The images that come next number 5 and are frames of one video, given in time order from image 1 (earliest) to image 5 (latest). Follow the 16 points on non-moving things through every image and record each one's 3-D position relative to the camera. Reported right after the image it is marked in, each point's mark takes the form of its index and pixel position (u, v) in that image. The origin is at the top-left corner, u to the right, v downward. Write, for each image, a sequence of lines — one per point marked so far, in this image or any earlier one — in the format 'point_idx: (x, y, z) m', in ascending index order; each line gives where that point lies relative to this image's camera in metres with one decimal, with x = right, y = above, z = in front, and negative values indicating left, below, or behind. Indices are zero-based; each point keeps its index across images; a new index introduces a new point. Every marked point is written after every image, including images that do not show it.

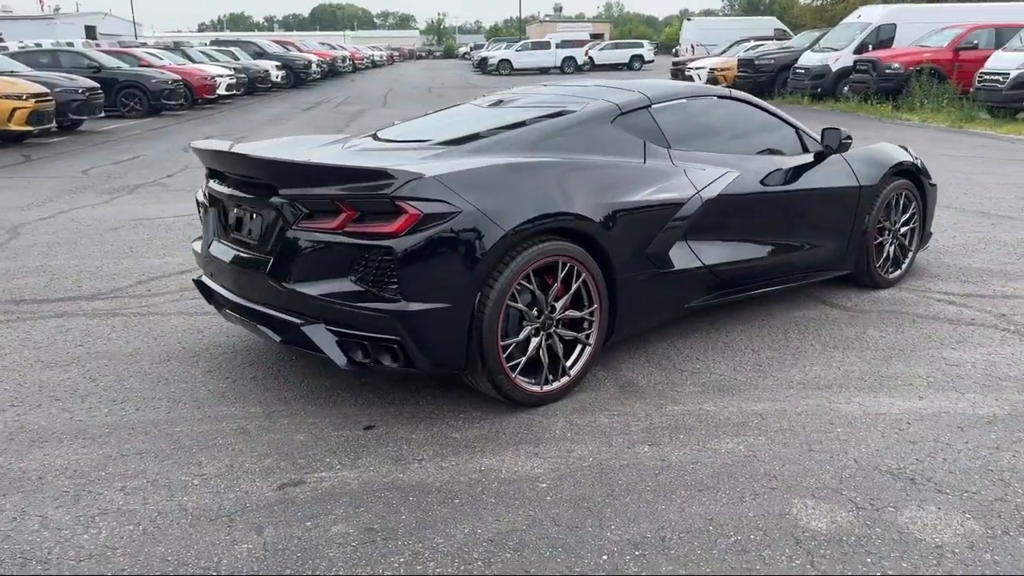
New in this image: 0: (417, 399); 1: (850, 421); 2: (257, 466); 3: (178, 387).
0: (-0.5, -0.6, +4.5) m
1: (+1.6, -0.6, +4.2) m
2: (-1.1, -0.8, +3.8) m
3: (-1.8, -0.5, +4.7) m
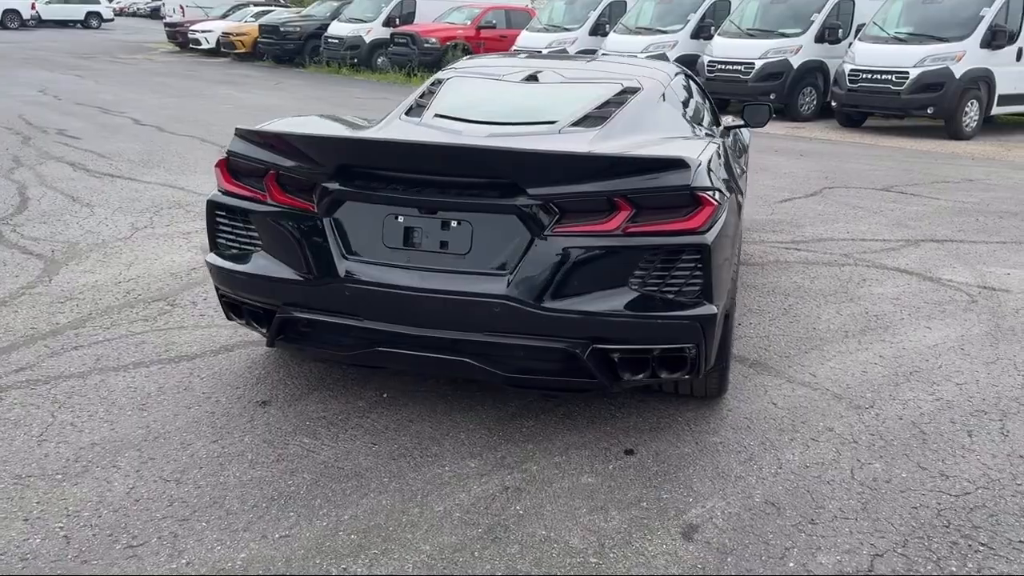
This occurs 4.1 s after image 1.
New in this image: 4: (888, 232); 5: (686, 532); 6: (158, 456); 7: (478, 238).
0: (+0.5, -0.6, +4.1) m
1: (+2.3, -0.4, +4.9) m
2: (+0.4, -0.8, +3.1) m
3: (-0.7, -0.7, +3.5) m
4: (+3.4, +0.5, +8.0) m
5: (+0.6, -0.8, +3.1) m
6: (-1.4, -0.7, +3.5) m
7: (-0.1, +0.2, +3.4) m
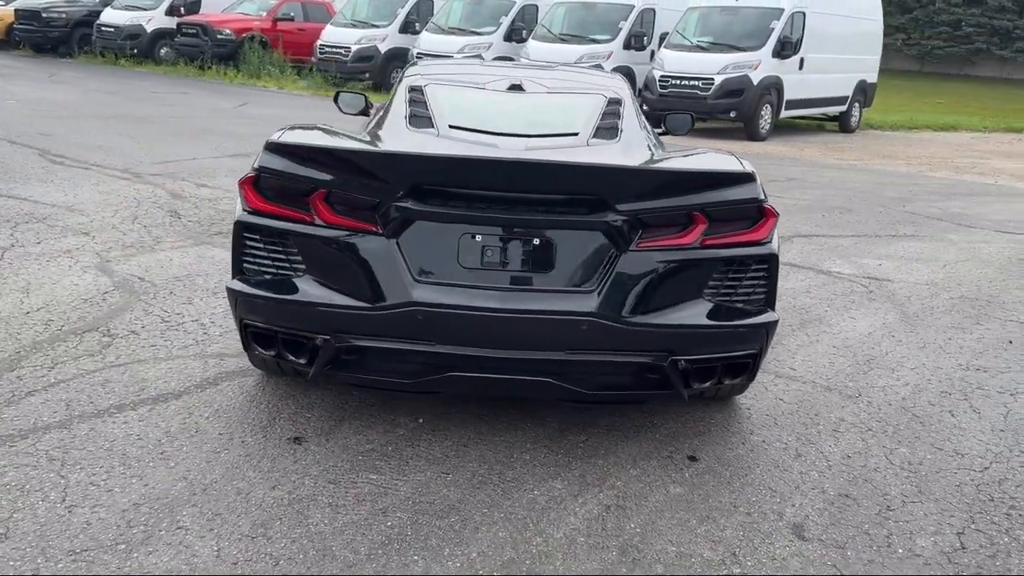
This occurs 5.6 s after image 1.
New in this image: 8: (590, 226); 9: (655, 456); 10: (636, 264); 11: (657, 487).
0: (+0.6, -0.6, +4.1) m
1: (+2.2, -0.3, +5.4) m
2: (+0.8, -0.9, +3.2) m
3: (-0.4, -0.8, +3.3) m
4: (+2.5, +0.6, +8.7) m
5: (+1.0, -0.9, +3.2) m
6: (-1.0, -0.8, +3.1) m
7: (+0.2, +0.1, +3.4) m
8: (+0.3, +0.2, +3.4) m
9: (+0.6, -0.7, +3.7) m
10: (+0.5, +0.1, +3.4) m
11: (+0.6, -0.8, +3.5) m
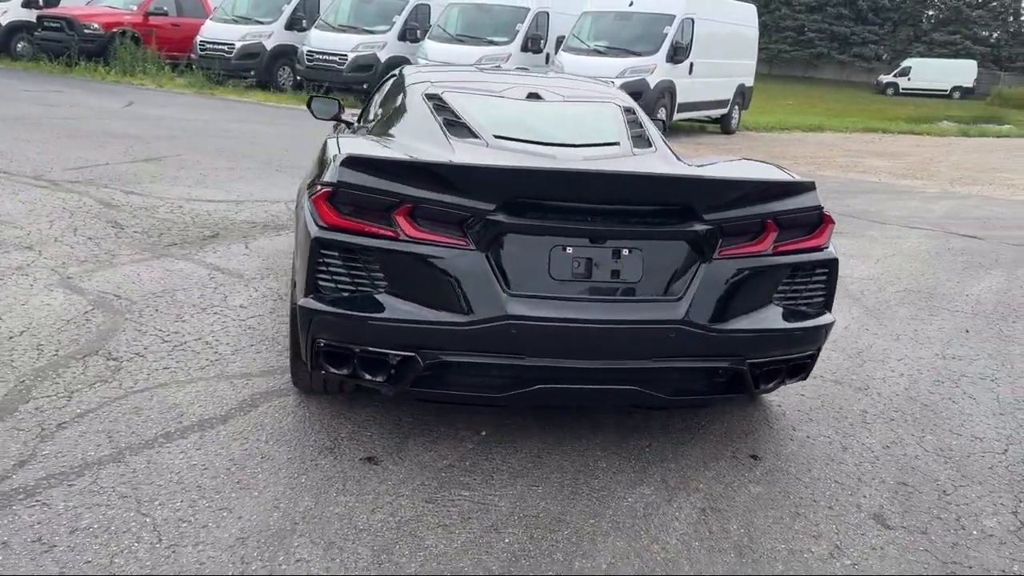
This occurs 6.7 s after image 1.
0: (+0.9, -0.6, +4.3) m
1: (+2.3, -0.3, +5.8) m
2: (+1.2, -0.9, +3.4) m
3: (0.0, -0.8, +3.3) m
4: (+2.0, +0.6, +9.1) m
5: (+1.4, -0.9, +3.4) m
6: (-0.6, -0.9, +3.0) m
7: (+0.5, +0.1, +3.4) m
8: (+0.6, +0.2, +3.4) m
9: (+0.9, -0.7, +3.9) m
10: (+0.8, +0.1, +3.5) m
11: (+0.9, -0.8, +3.6) m
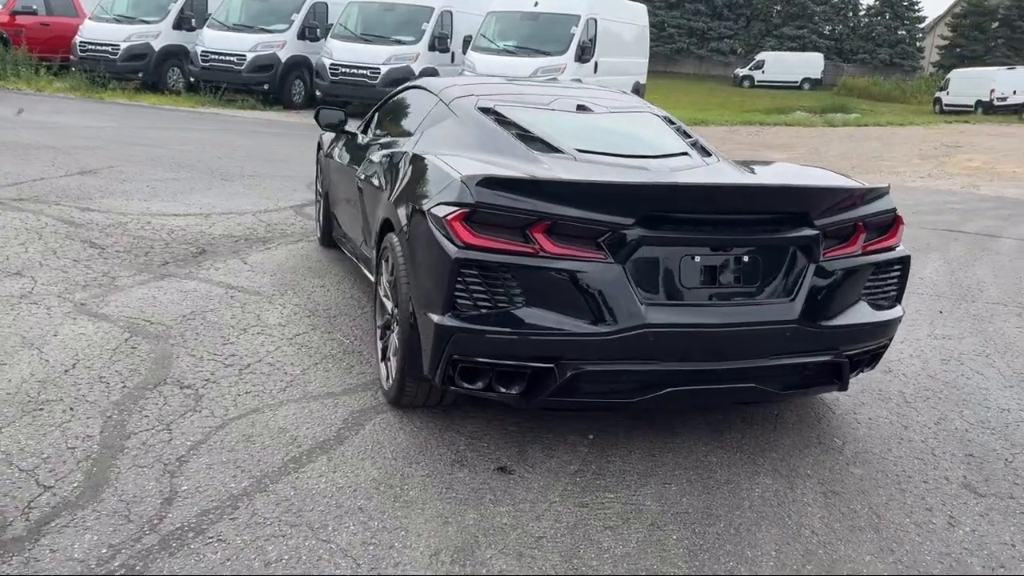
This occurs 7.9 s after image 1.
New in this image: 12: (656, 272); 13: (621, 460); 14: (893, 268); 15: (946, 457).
0: (+1.3, -0.6, +4.6) m
1: (+2.4, -0.3, +6.3) m
2: (+1.8, -0.9, +3.7) m
3: (+0.6, -0.9, +3.5) m
4: (+1.6, +0.7, +9.5) m
5: (+2.0, -0.9, +3.8) m
6: (0.0, -0.9, +3.1) m
7: (+1.1, +0.1, +3.7) m
8: (+1.1, +0.2, +3.7) m
9: (+1.4, -0.7, +4.2) m
10: (+1.3, +0.1, +3.8) m
11: (+1.5, -0.8, +3.9) m
12: (+0.6, +0.1, +3.6) m
13: (+0.5, -0.8, +3.9) m
14: (+1.8, +0.1, +4.1) m
15: (+2.0, -0.8, +4.1) m
